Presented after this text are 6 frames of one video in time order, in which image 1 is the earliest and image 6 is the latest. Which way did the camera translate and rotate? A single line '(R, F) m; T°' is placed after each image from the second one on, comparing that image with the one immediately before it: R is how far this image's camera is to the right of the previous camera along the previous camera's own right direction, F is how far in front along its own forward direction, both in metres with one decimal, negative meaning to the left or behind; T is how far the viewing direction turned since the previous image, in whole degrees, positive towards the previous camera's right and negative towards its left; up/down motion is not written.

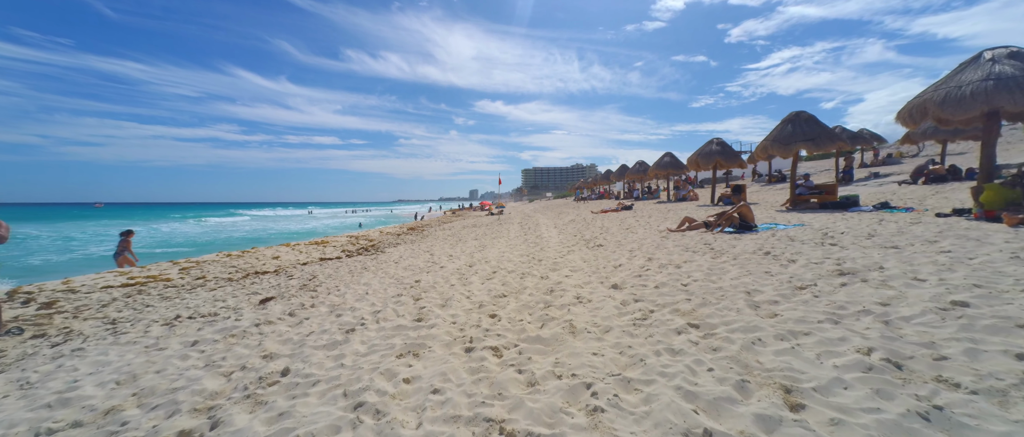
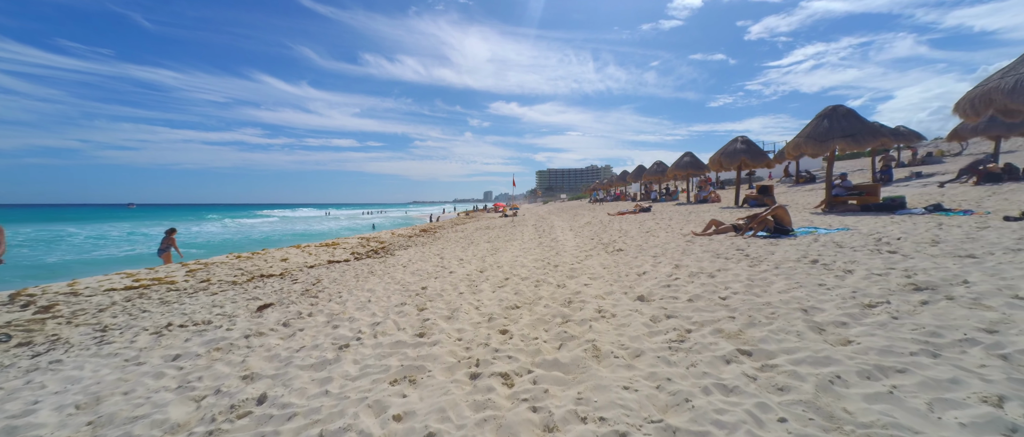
(0.0, +0.5) m; -2°
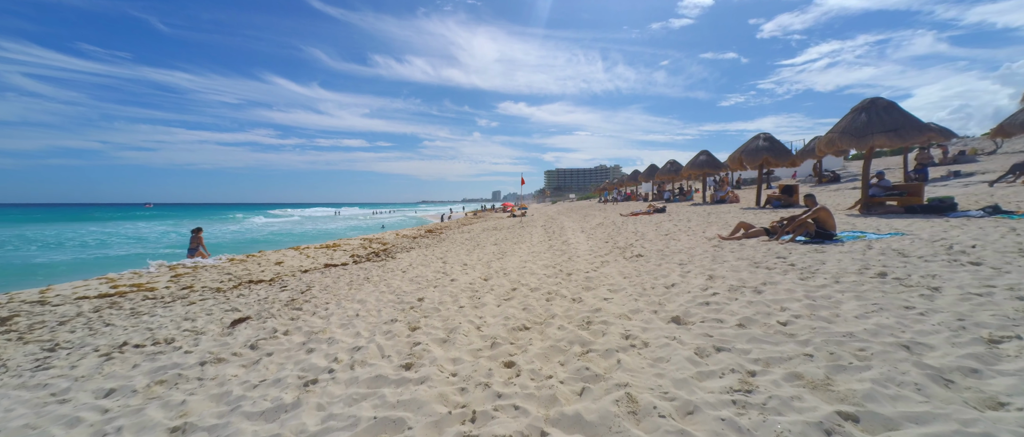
(0.0, +0.7) m; -1°
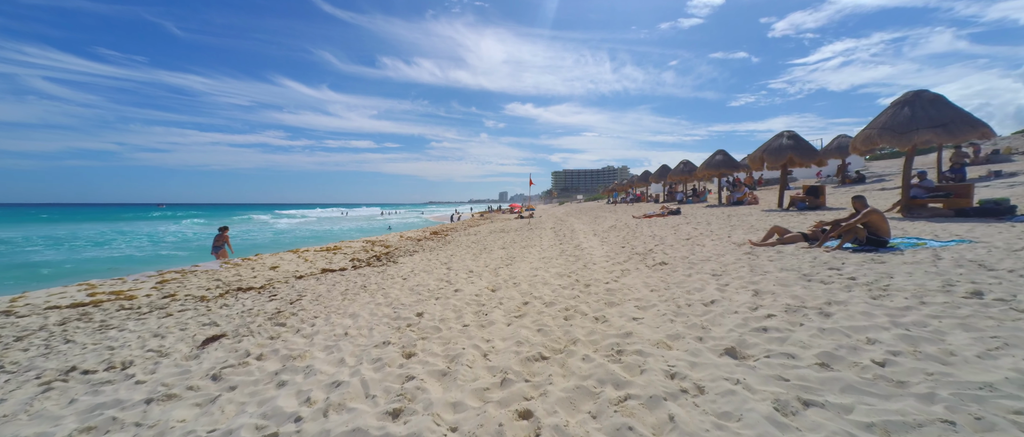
(-0.1, +0.6) m; -1°
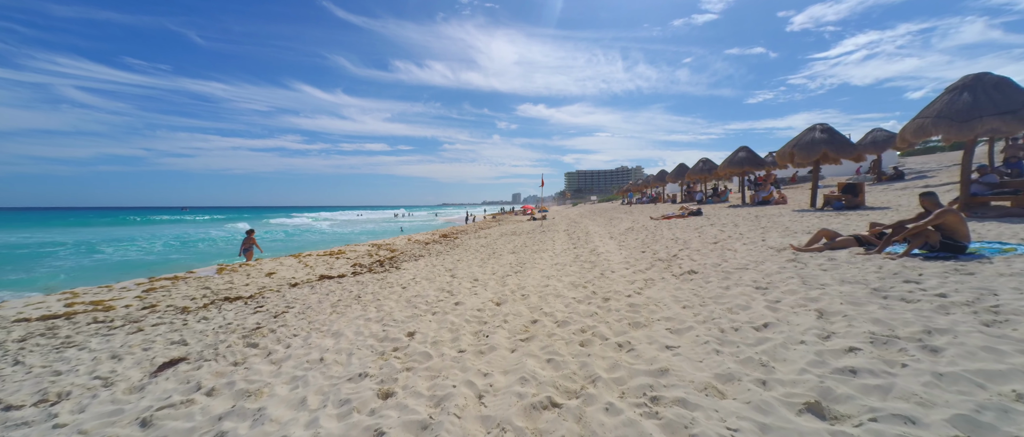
(+0.1, +0.7) m; -2°
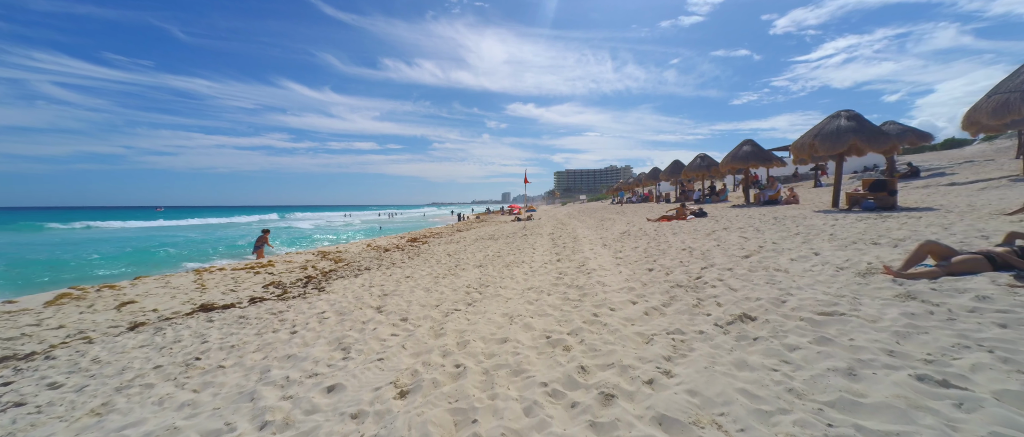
(+0.5, +2.3) m; +2°
